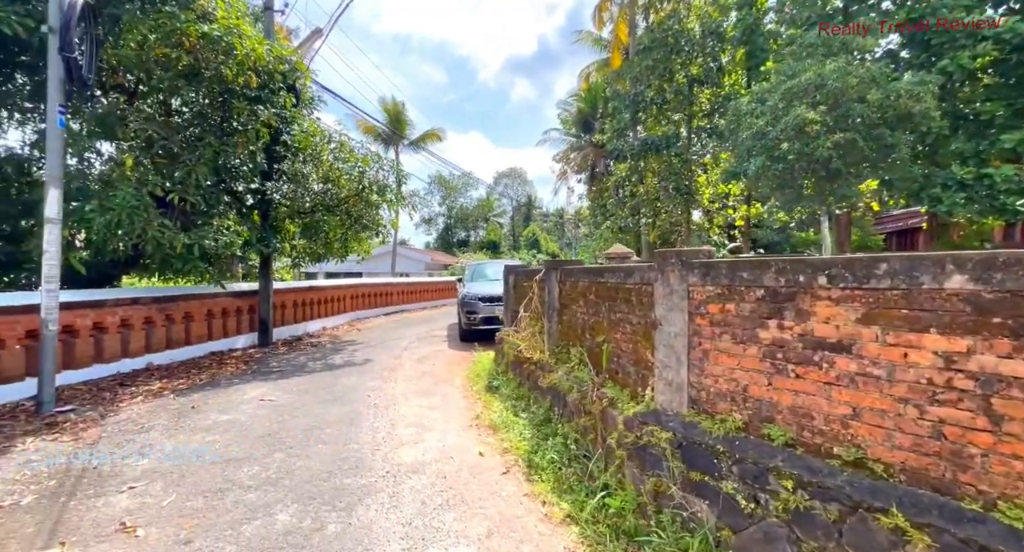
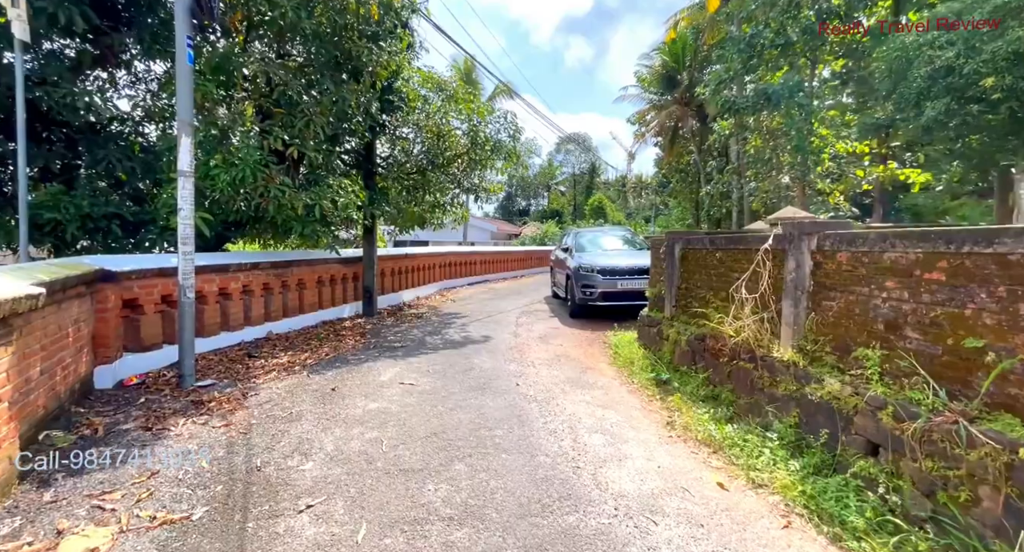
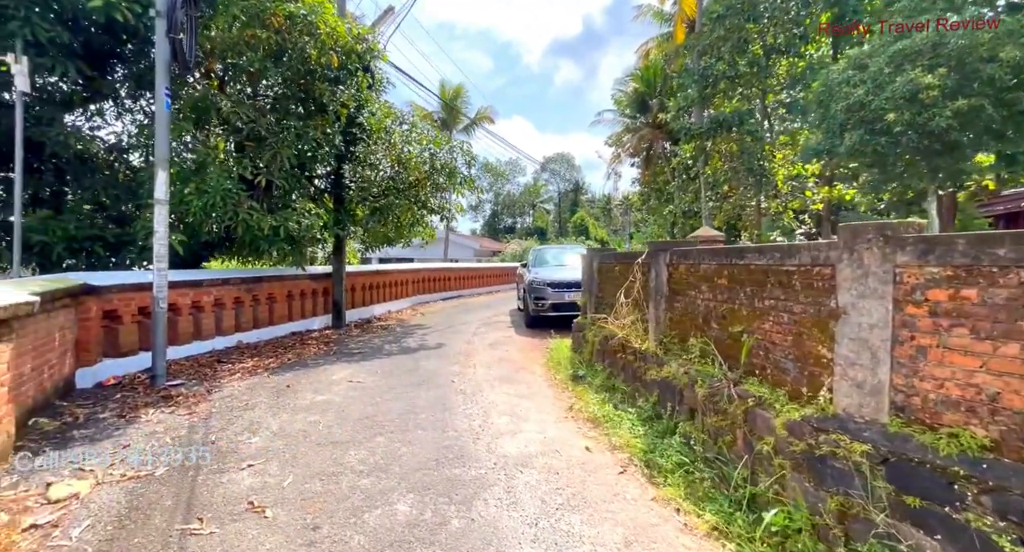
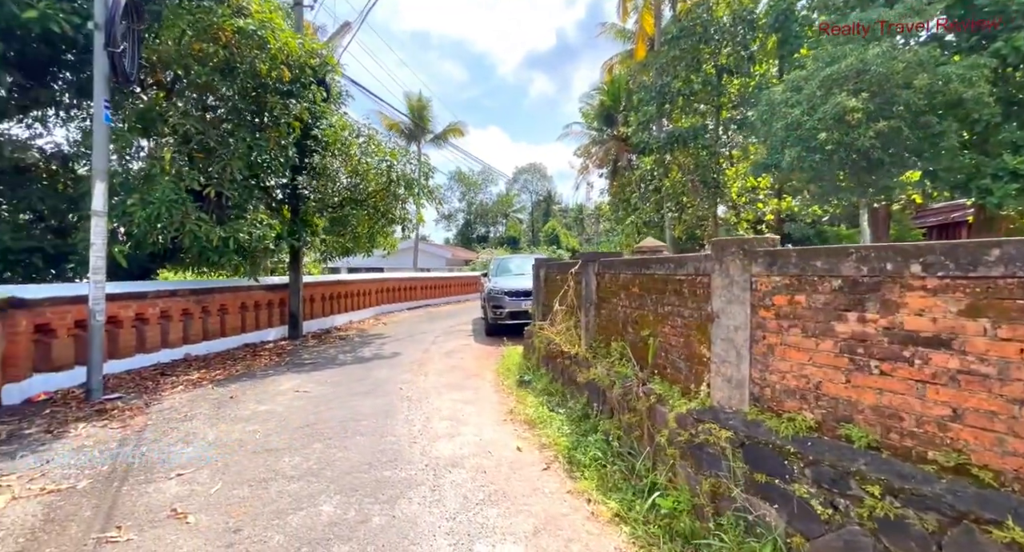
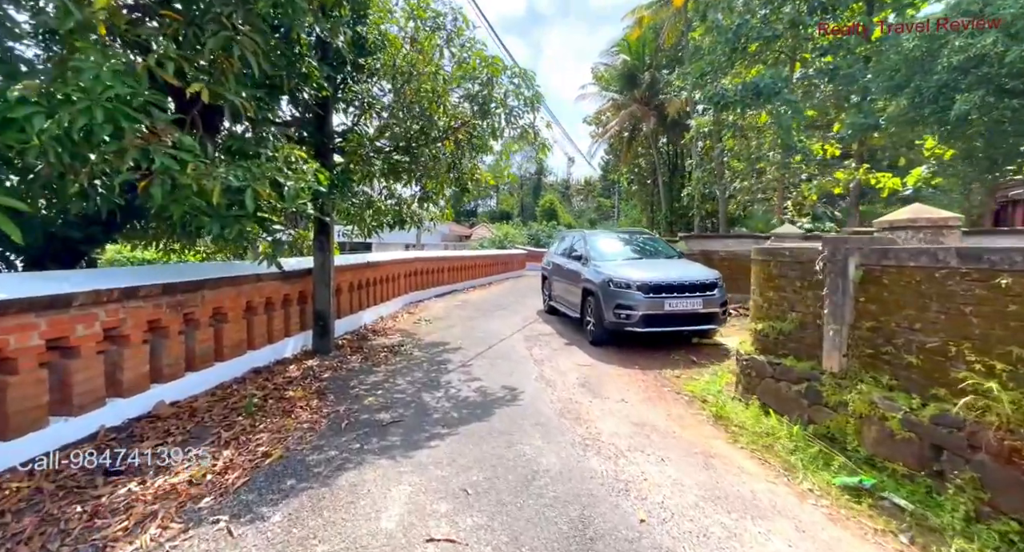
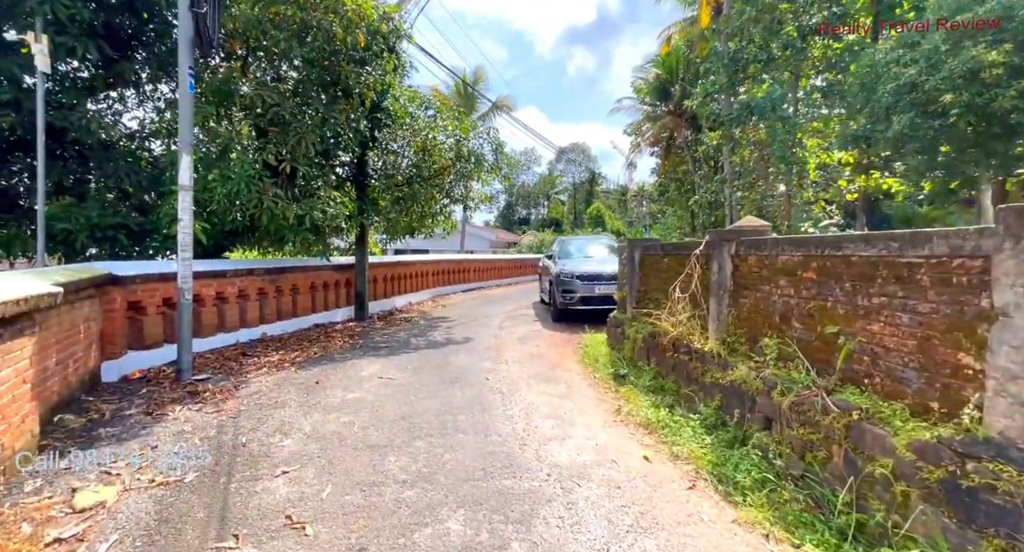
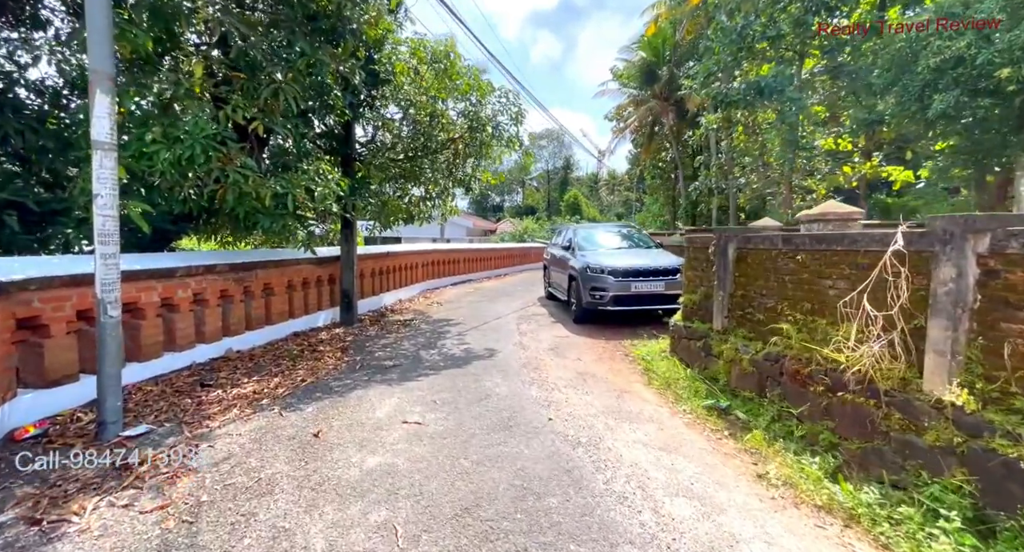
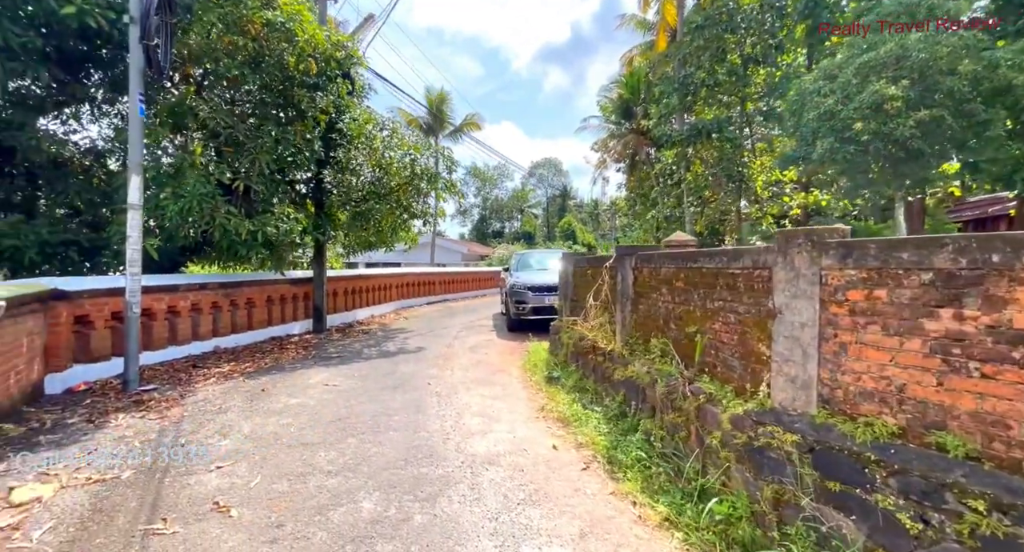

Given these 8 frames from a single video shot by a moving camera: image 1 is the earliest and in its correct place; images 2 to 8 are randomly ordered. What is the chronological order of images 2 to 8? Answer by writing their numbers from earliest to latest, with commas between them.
4, 8, 3, 6, 2, 7, 5
